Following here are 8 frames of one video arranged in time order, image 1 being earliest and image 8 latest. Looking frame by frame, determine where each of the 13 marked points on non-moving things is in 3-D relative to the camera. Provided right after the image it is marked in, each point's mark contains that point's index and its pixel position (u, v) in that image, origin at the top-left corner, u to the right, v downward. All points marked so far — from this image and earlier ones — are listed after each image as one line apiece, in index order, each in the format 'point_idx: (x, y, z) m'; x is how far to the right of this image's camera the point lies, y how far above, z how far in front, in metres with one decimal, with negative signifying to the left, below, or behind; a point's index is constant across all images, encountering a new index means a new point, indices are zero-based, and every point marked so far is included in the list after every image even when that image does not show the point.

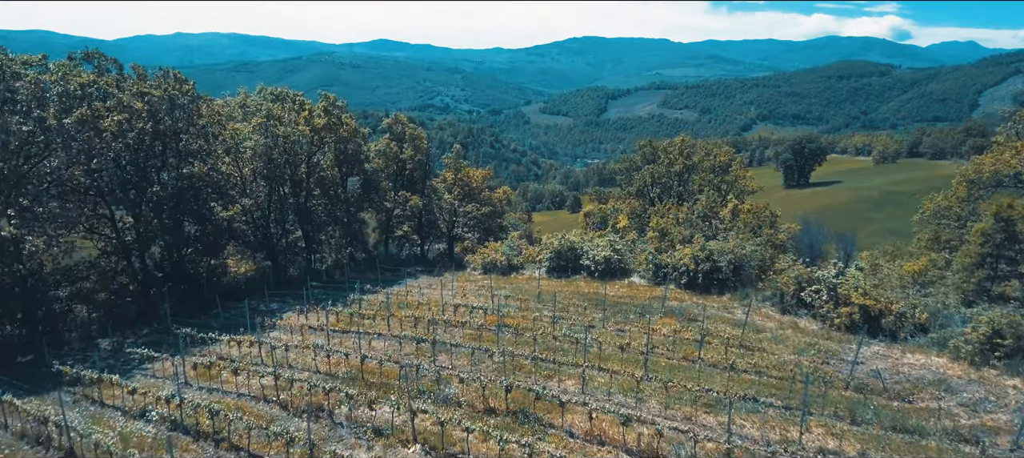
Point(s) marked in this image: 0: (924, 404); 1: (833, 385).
0: (+6.0, -2.5, +11.8) m
1: (+5.0, -2.4, +12.8) m
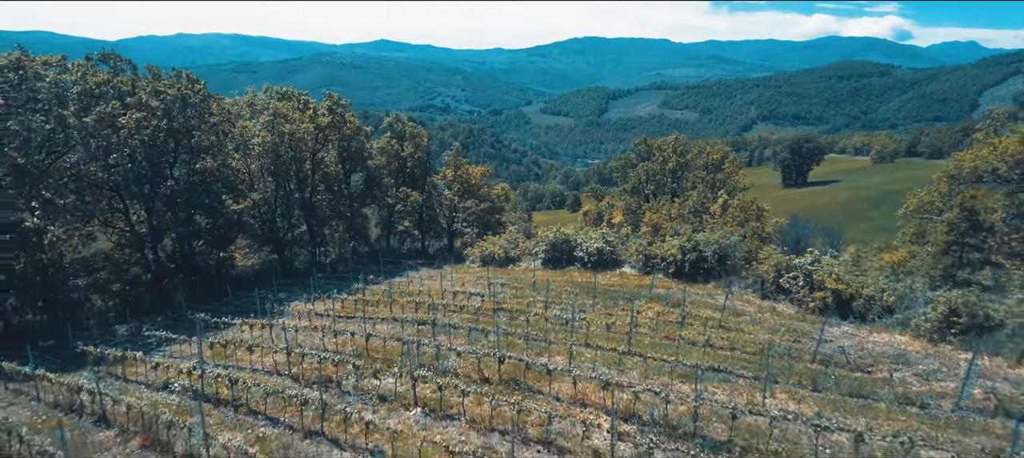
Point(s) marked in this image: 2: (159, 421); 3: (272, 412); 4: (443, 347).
0: (+5.8, -2.2, +13.0) m
1: (+4.9, -2.1, +14.0) m
2: (-5.0, -2.6, +11.5) m
3: (-3.6, -2.6, +12.1) m
4: (-1.3, -2.2, +14.9) m
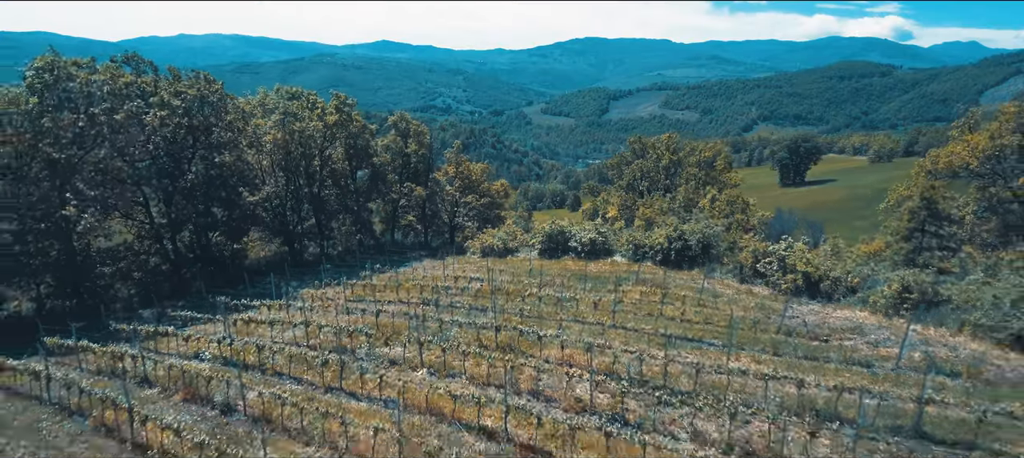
0: (+5.8, -1.9, +14.5) m
1: (+4.8, -1.8, +15.6) m
2: (-5.0, -2.3, +13.1) m
3: (-3.6, -2.3, +13.7) m
4: (-1.4, -1.9, +16.5) m
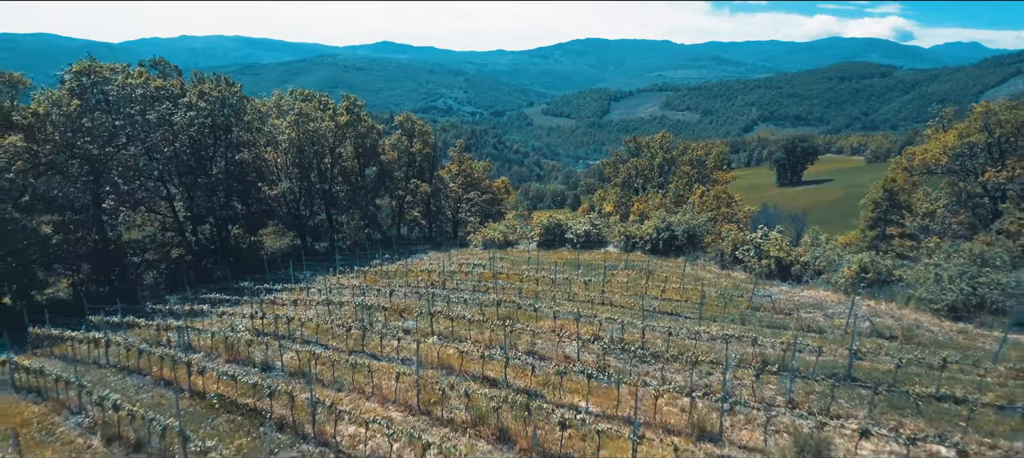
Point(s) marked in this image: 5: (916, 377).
0: (+5.8, -1.6, +16.5) m
1: (+4.8, -1.6, +17.5) m
2: (-5.1, -2.1, +15.1) m
3: (-3.7, -2.1, +15.6) m
4: (-1.4, -1.6, +18.5) m
5: (+5.5, -2.0, +11.2) m
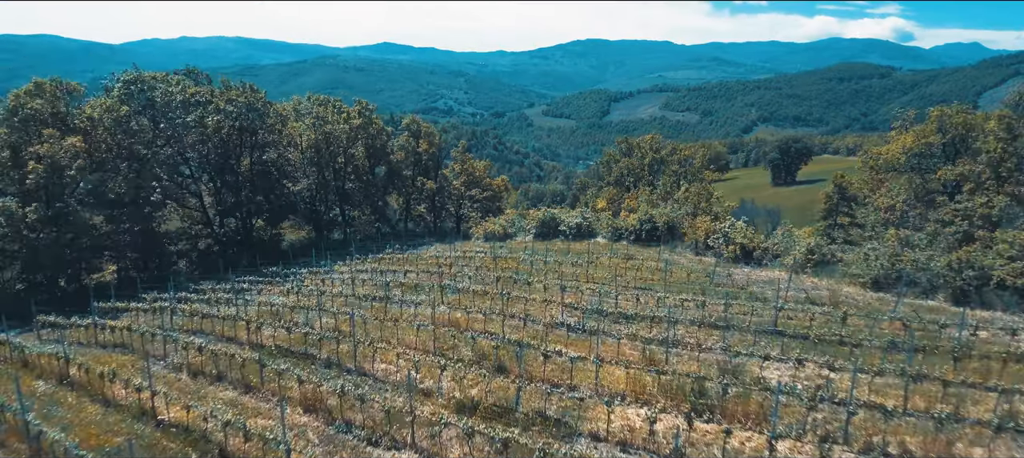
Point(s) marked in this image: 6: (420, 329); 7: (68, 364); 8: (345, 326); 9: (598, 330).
0: (+5.7, -1.3, +19.5) m
1: (+4.7, -1.3, +20.5) m
2: (-5.1, -1.8, +18.1) m
3: (-3.7, -1.8, +18.6) m
4: (-1.4, -1.3, +21.5) m
5: (+5.5, -1.7, +14.3) m
6: (-1.7, -1.9, +15.4) m
7: (-7.7, -2.3, +14.1) m
8: (-3.3, -1.9, +16.1) m
9: (+1.5, -1.8, +14.8) m
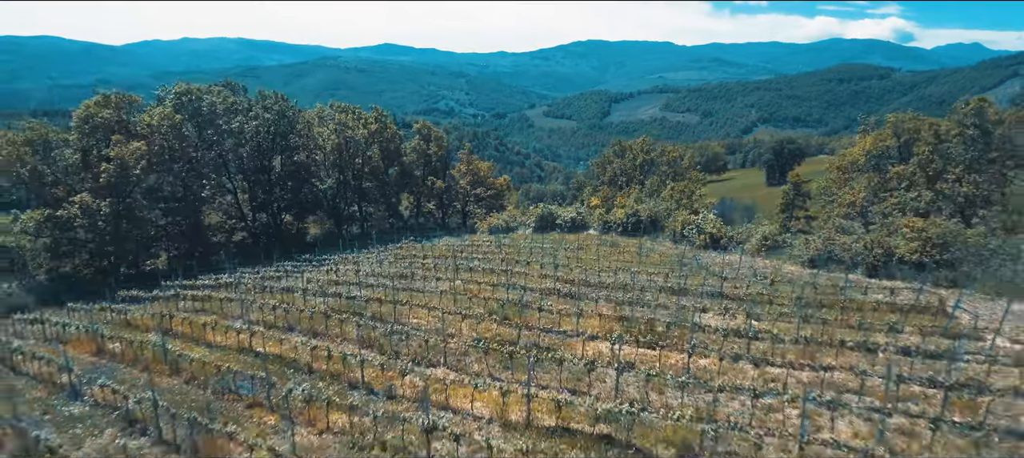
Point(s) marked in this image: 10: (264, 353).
0: (+5.7, -1.0, +23.5) m
1: (+4.8, -1.0, +24.5) m
2: (-5.1, -1.5, +22.1) m
3: (-3.7, -1.5, +22.7) m
4: (-1.4, -1.0, +25.5) m
5: (+5.5, -1.4, +18.3) m
6: (-1.7, -1.6, +19.4) m
7: (-7.6, -2.0, +18.1) m
8: (-3.3, -1.6, +20.2) m
9: (+1.6, -1.5, +18.8) m
10: (-4.5, -2.2, +14.8) m
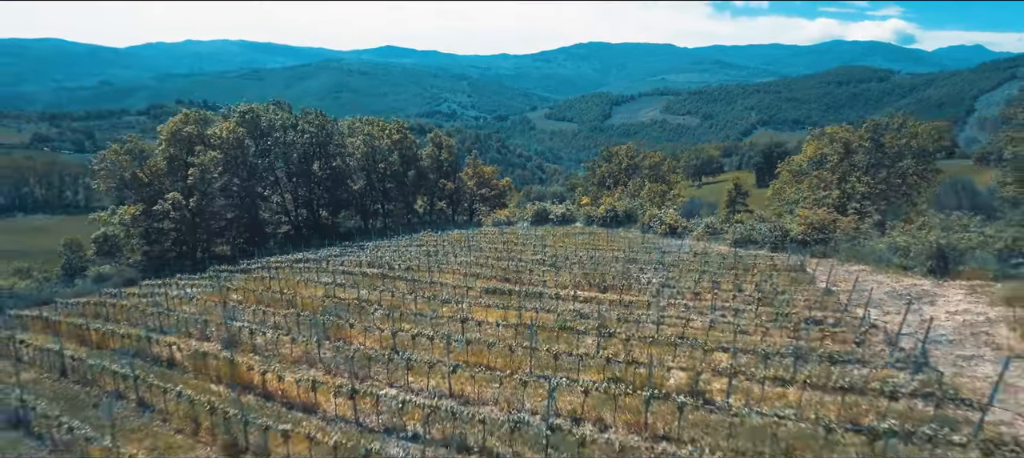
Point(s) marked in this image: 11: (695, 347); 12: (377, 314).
0: (+5.7, -0.7, +30.9) m
1: (+4.8, -0.6, +31.9) m
2: (-5.1, -1.1, +29.5) m
3: (-3.7, -1.1, +30.0) m
4: (-1.4, -0.6, +32.9) m
5: (+5.5, -1.0, +25.6) m
6: (-1.7, -1.2, +26.8) m
7: (-7.6, -1.6, +25.5) m
8: (-3.3, -1.2, +27.5) m
9: (+1.6, -1.1, +26.2) m
10: (-4.5, -1.8, +22.1) m
11: (+3.0, -1.9, +13.4) m
12: (-3.1, -2.0, +18.8) m
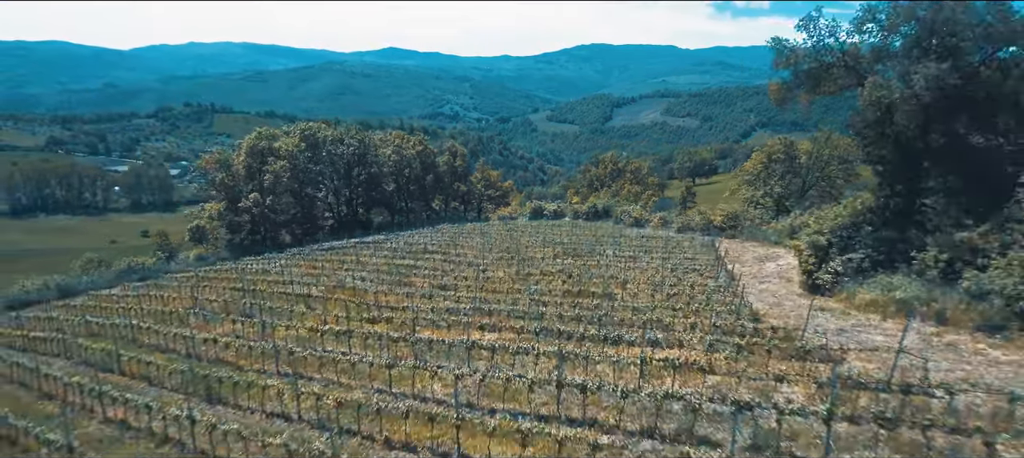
0: (+5.8, -0.2, +41.4) m
1: (+4.9, -0.1, +42.4) m
2: (-5.0, -0.6, +40.0) m
3: (-3.6, -0.6, +40.6) m
4: (-1.3, -0.2, +43.4) m
5: (+5.6, -0.5, +36.1) m
6: (-1.6, -0.7, +37.3) m
7: (-7.6, -1.2, +36.0) m
8: (-3.2, -0.8, +38.1) m
9: (+1.6, -0.7, +36.7) m
10: (-4.5, -1.4, +32.7) m
11: (+3.1, -1.4, +23.9) m
12: (-3.1, -1.5, +29.3) m
